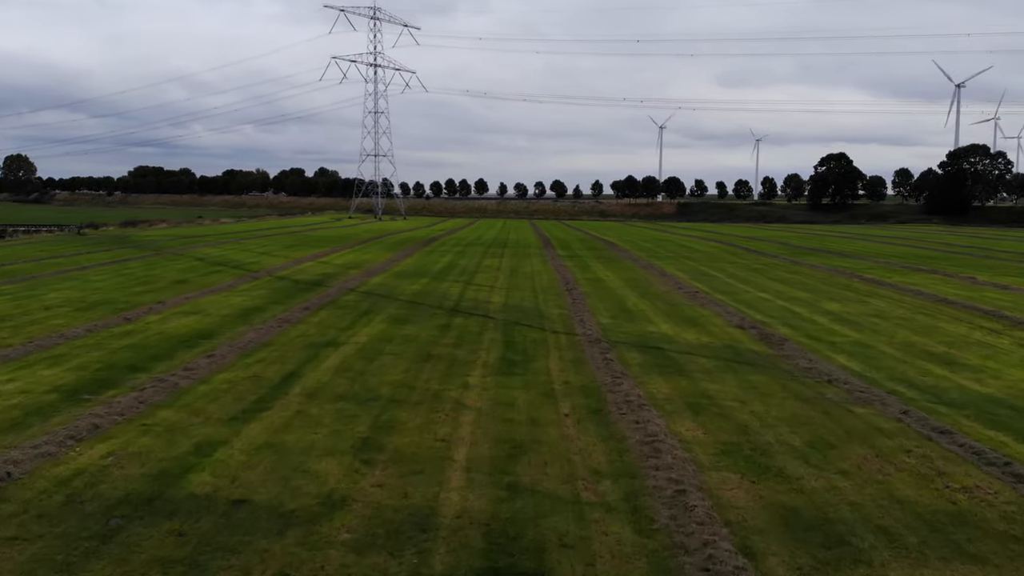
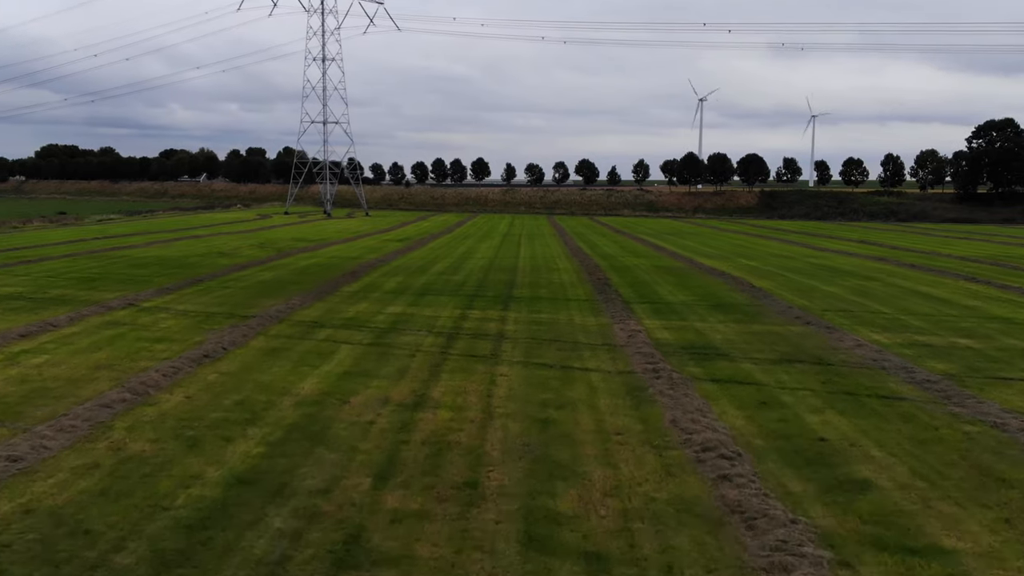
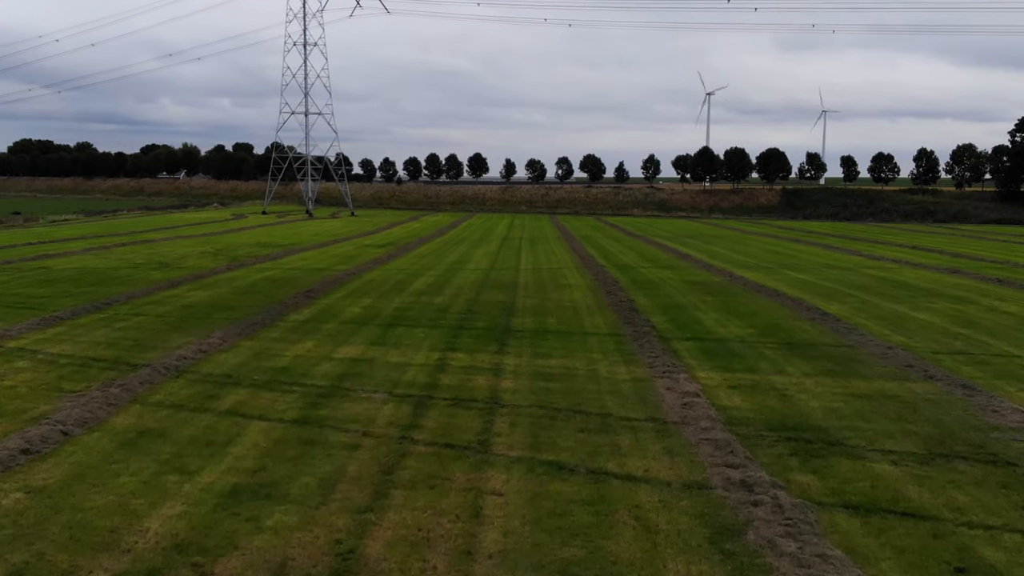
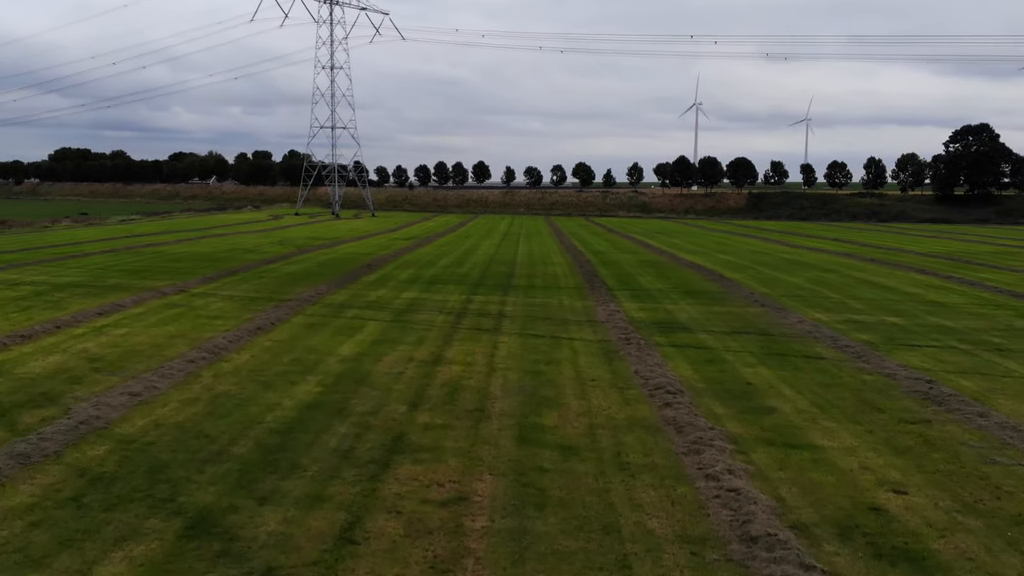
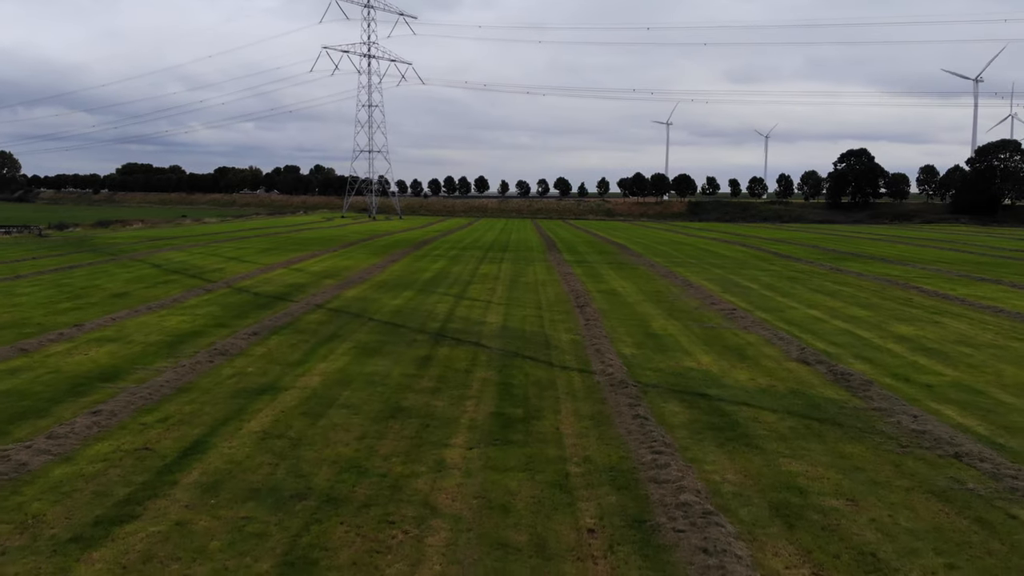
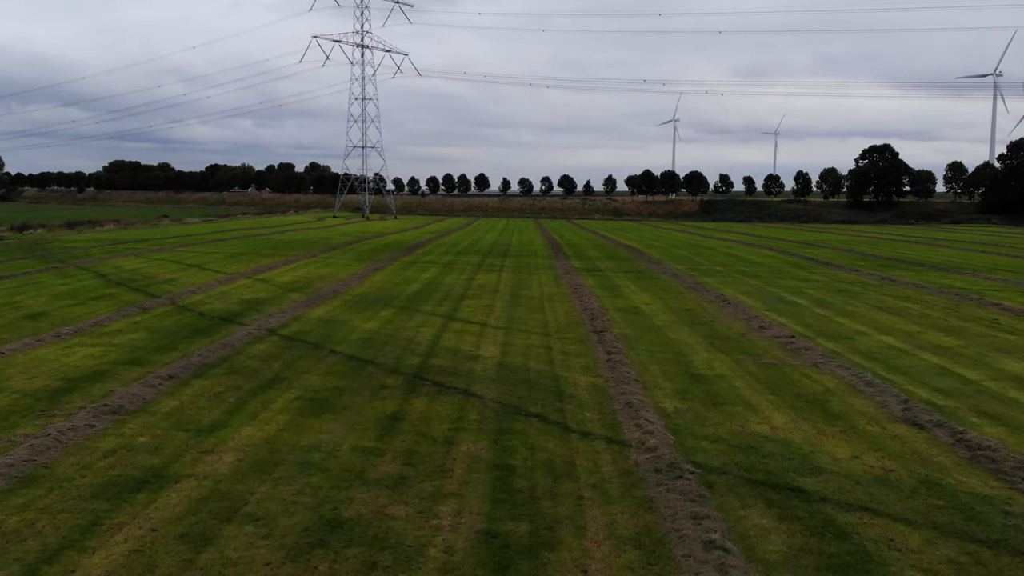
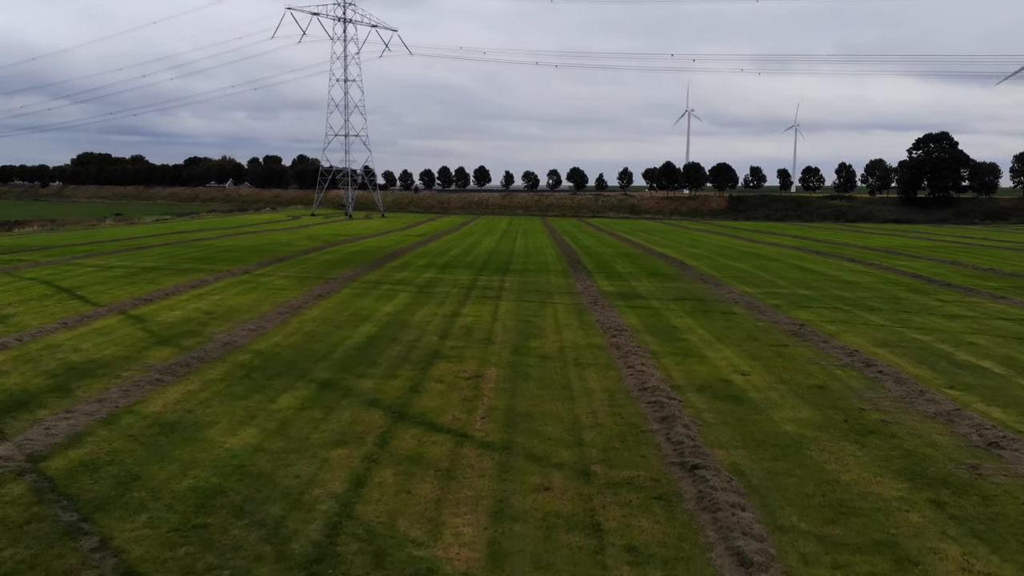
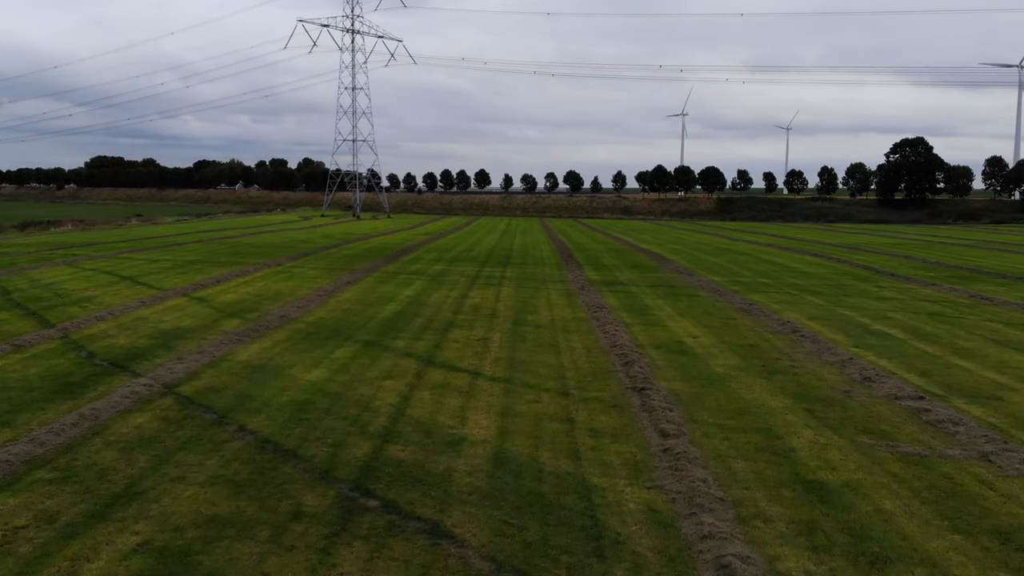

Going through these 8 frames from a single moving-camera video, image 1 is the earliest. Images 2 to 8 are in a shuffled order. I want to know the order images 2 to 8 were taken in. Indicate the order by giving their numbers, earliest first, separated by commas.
5, 6, 8, 7, 4, 2, 3
